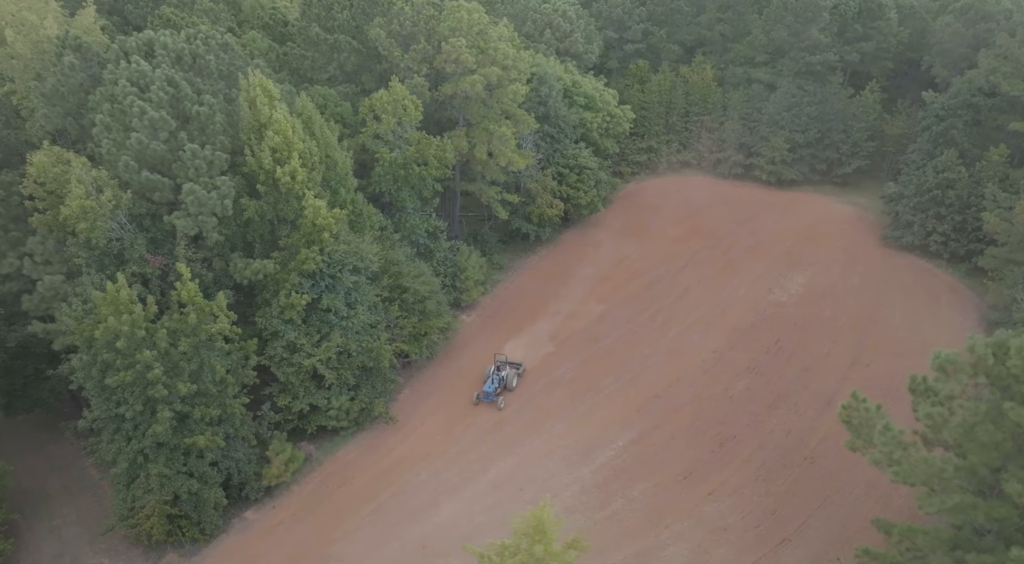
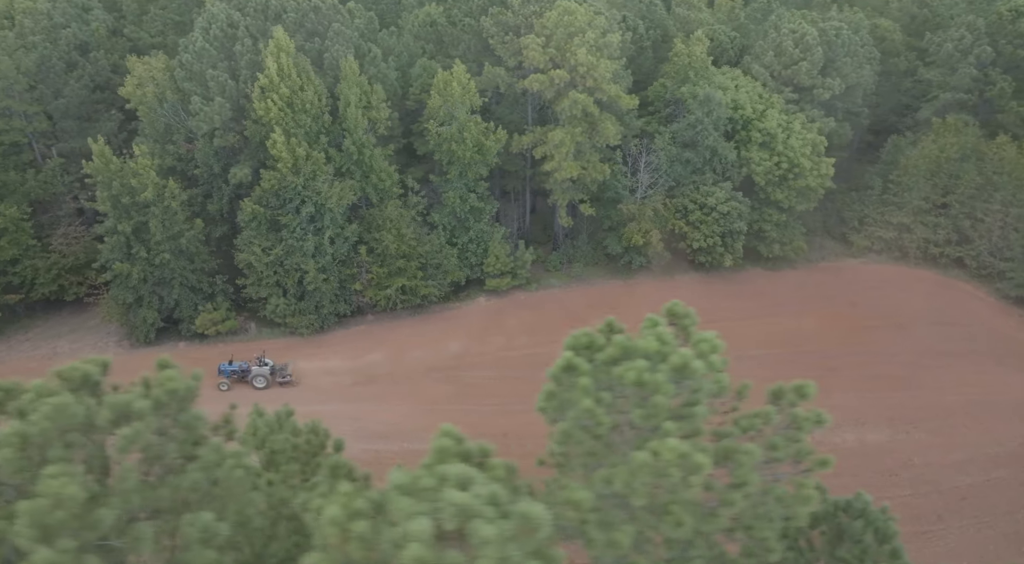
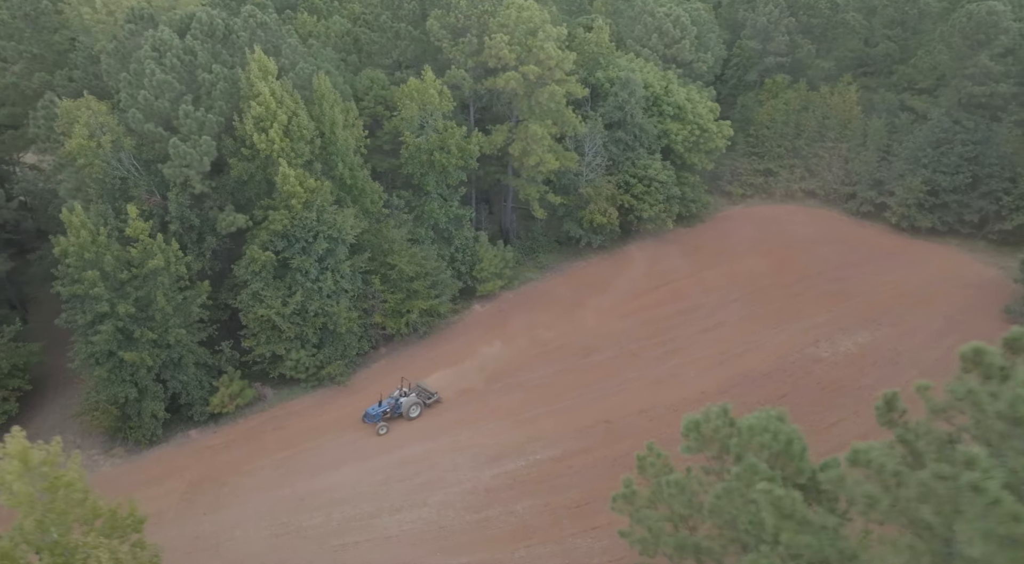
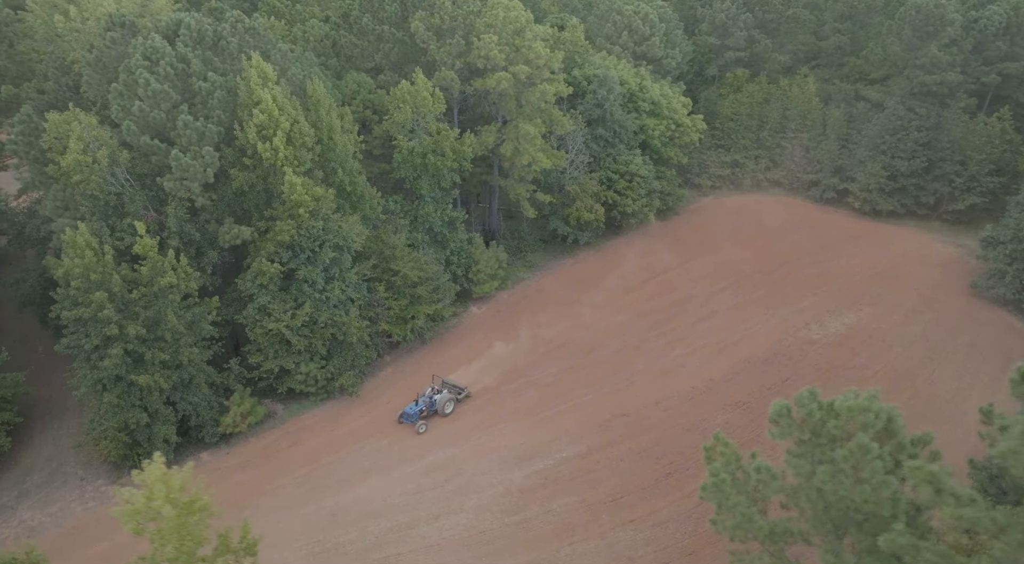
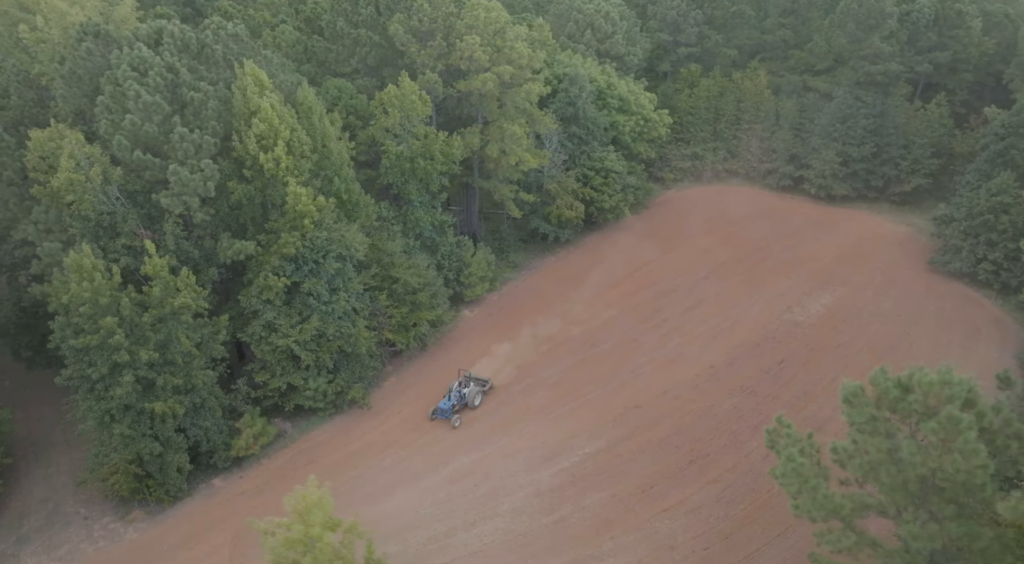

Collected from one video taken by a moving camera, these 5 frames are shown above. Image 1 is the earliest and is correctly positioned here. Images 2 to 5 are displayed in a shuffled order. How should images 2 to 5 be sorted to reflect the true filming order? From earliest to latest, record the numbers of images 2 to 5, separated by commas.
5, 4, 3, 2
